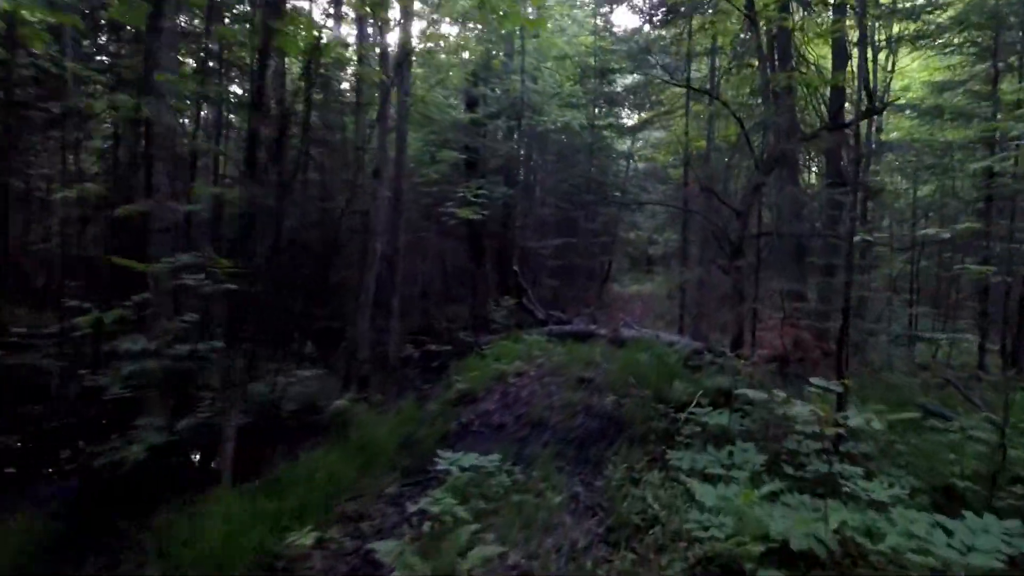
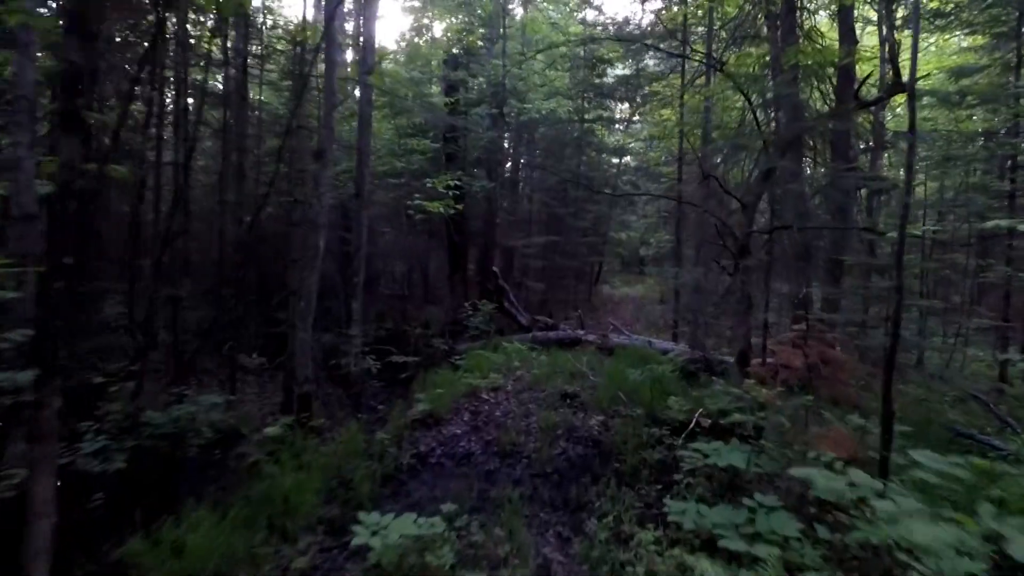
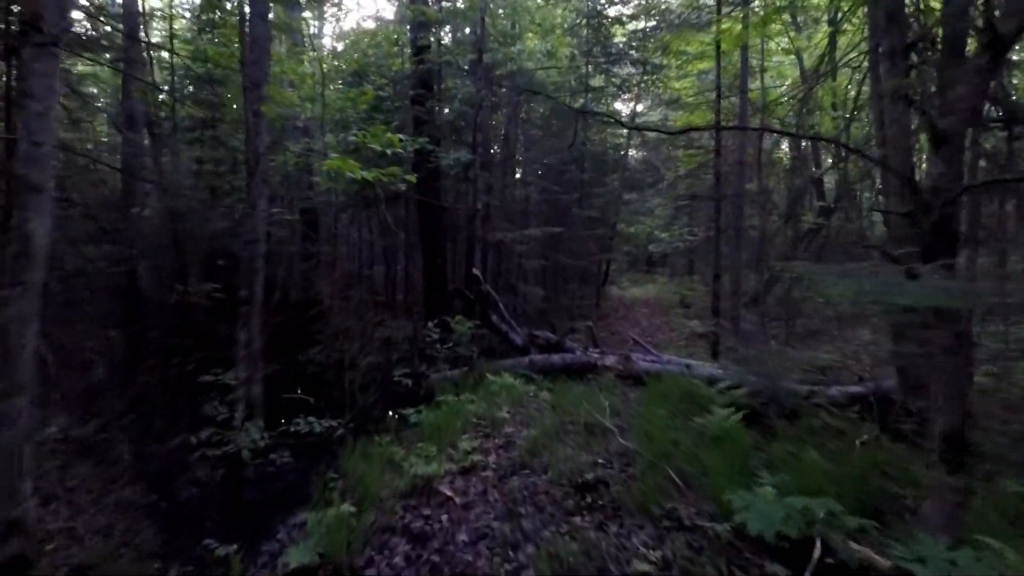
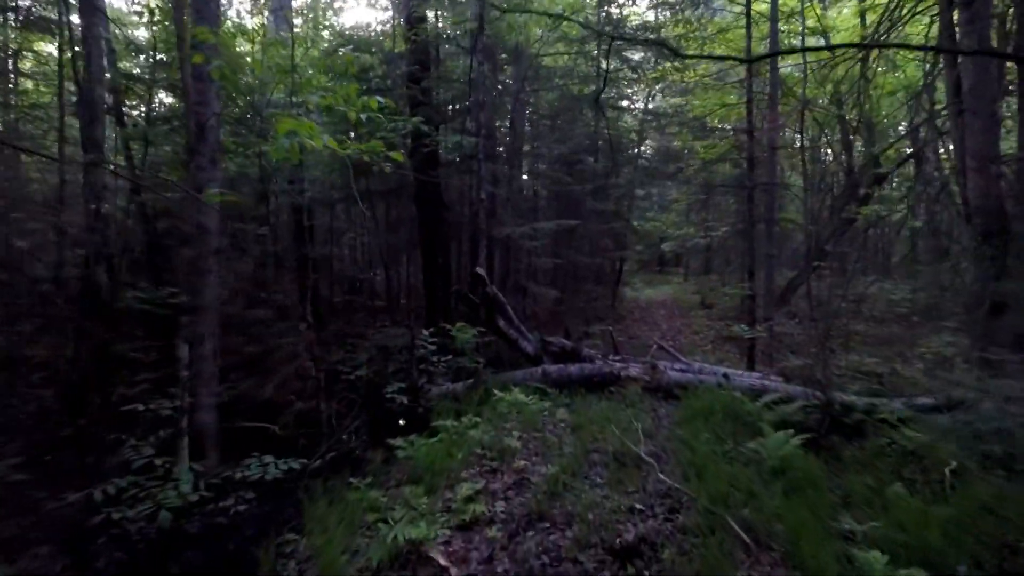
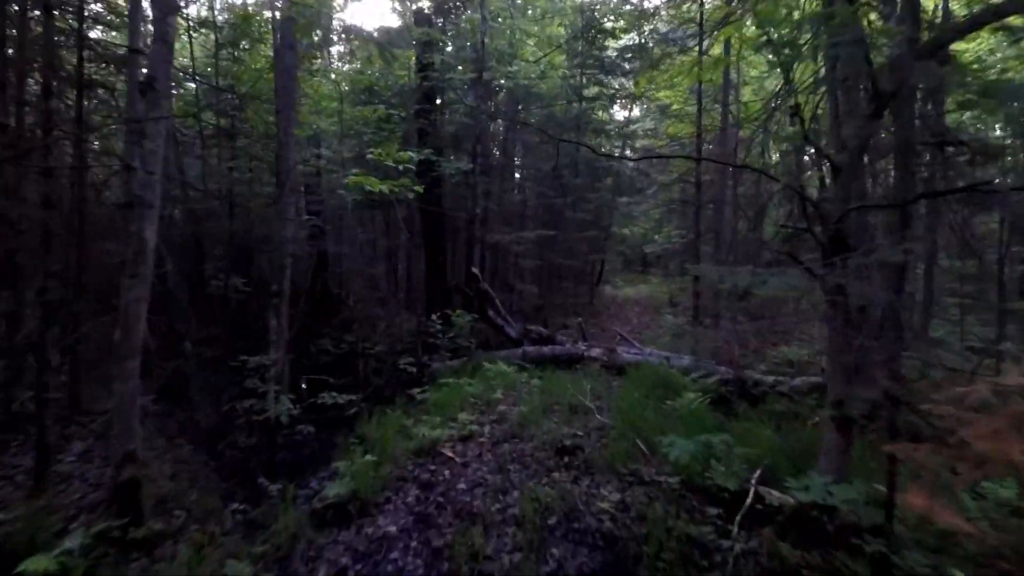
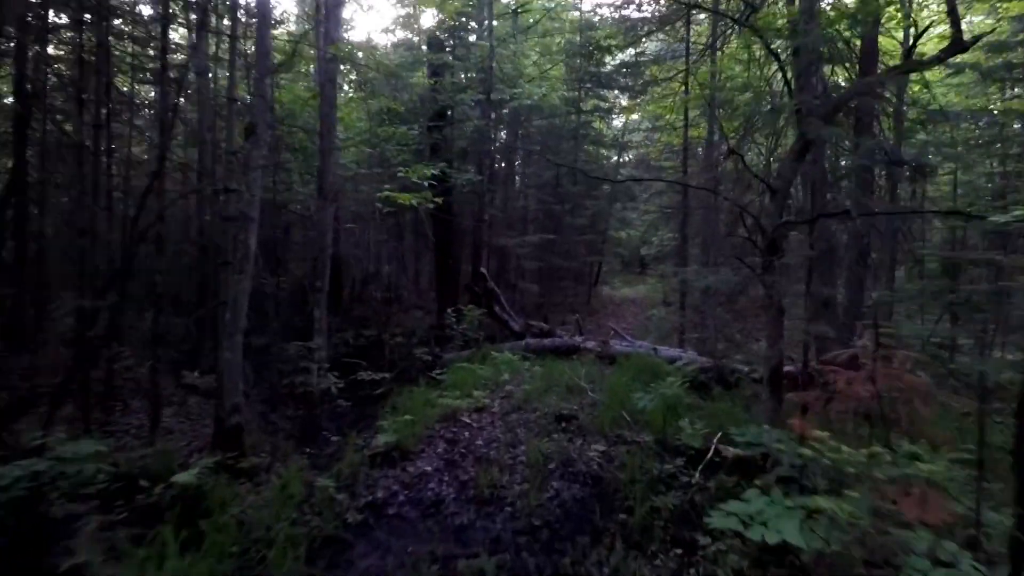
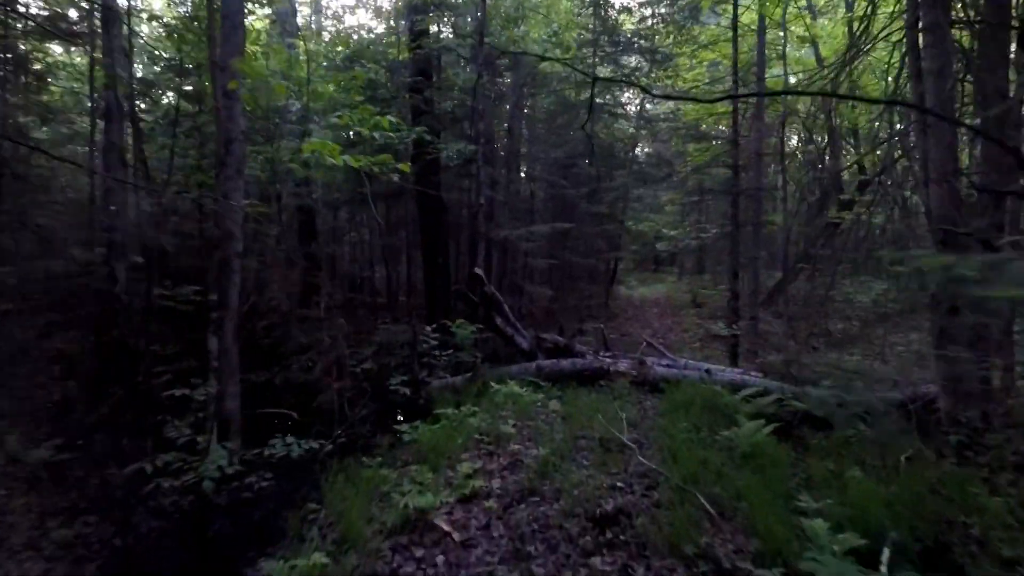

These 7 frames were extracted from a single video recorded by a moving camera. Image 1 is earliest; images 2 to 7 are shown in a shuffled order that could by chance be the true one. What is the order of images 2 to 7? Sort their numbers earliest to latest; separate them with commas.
2, 6, 5, 3, 7, 4
